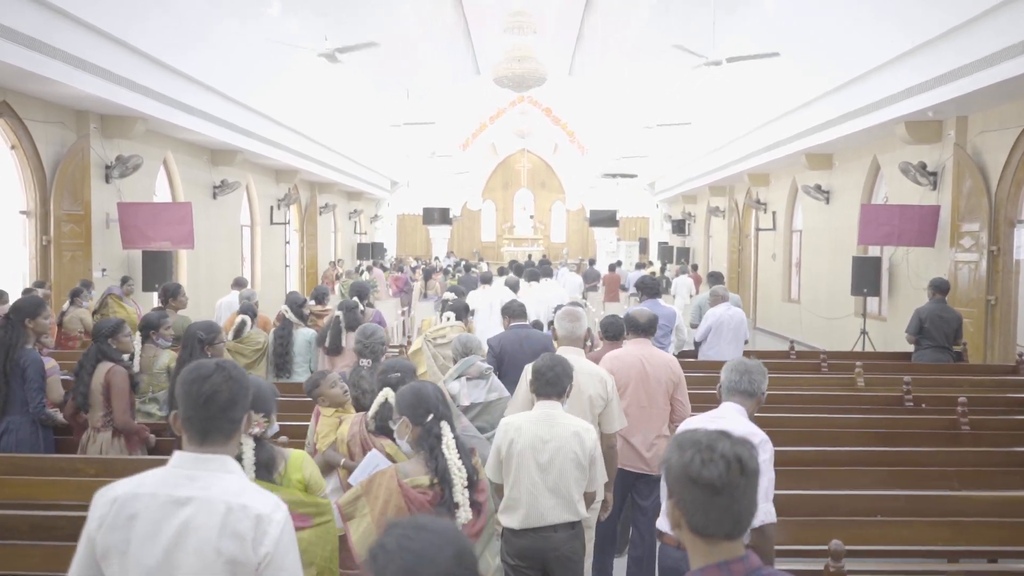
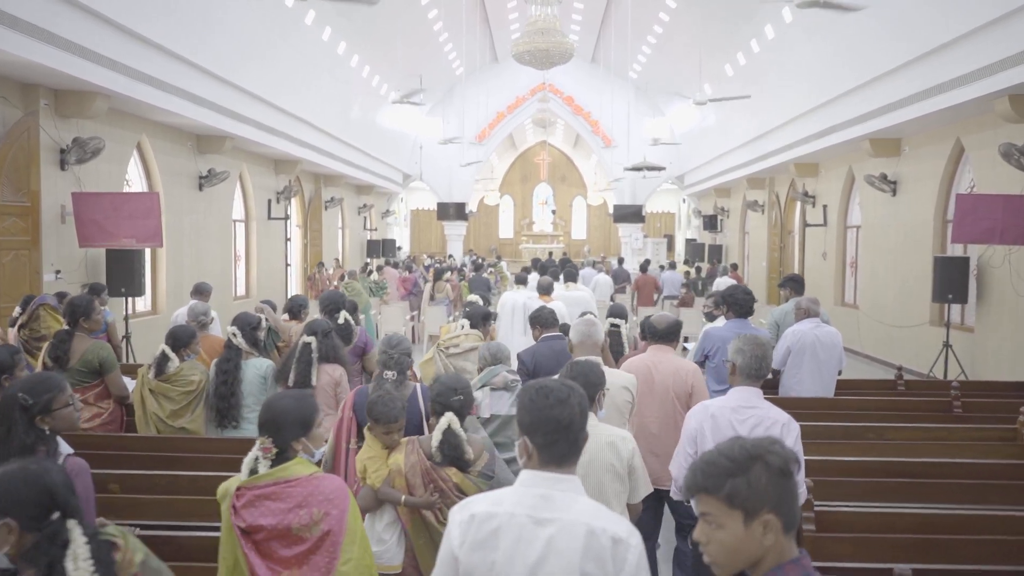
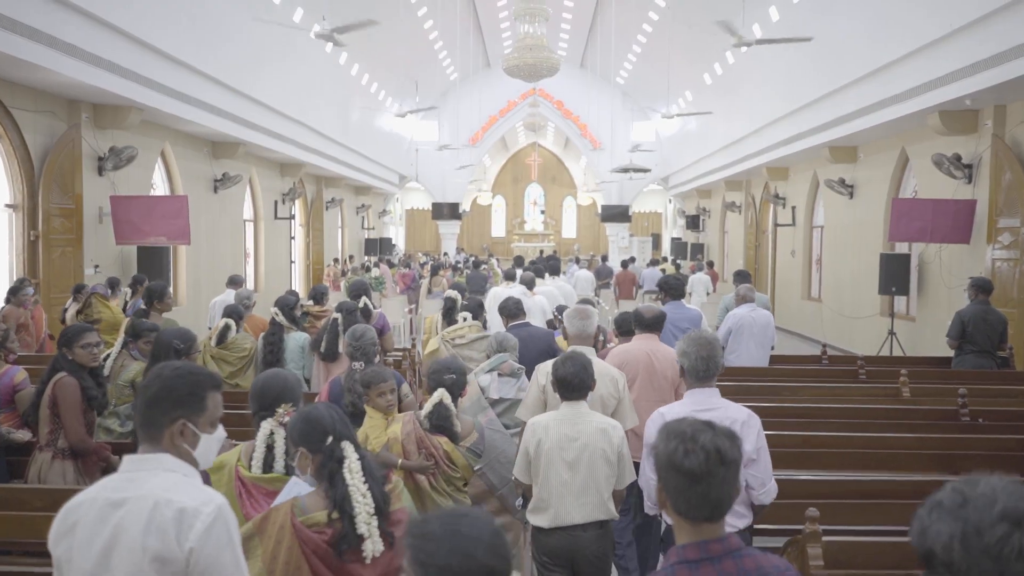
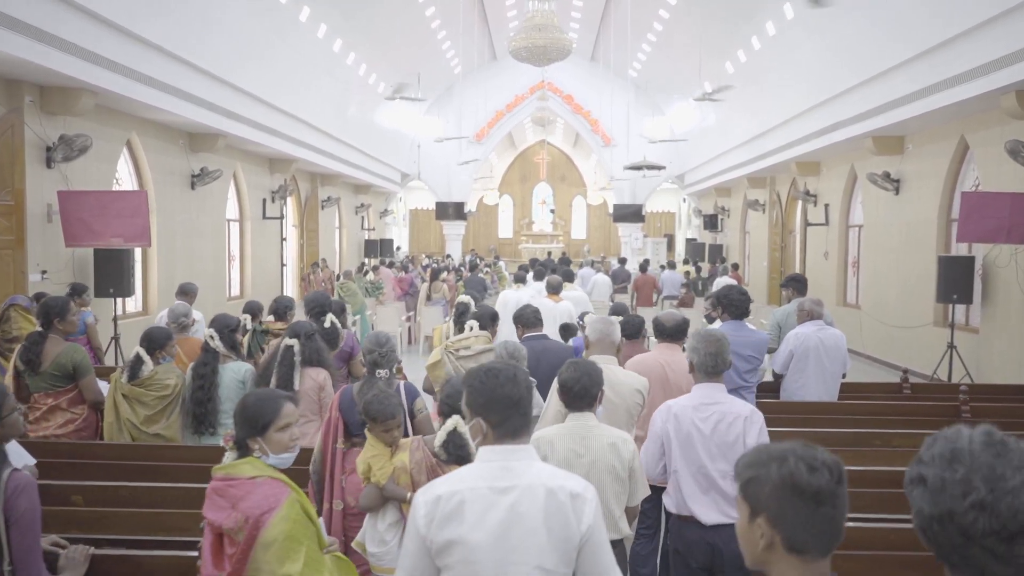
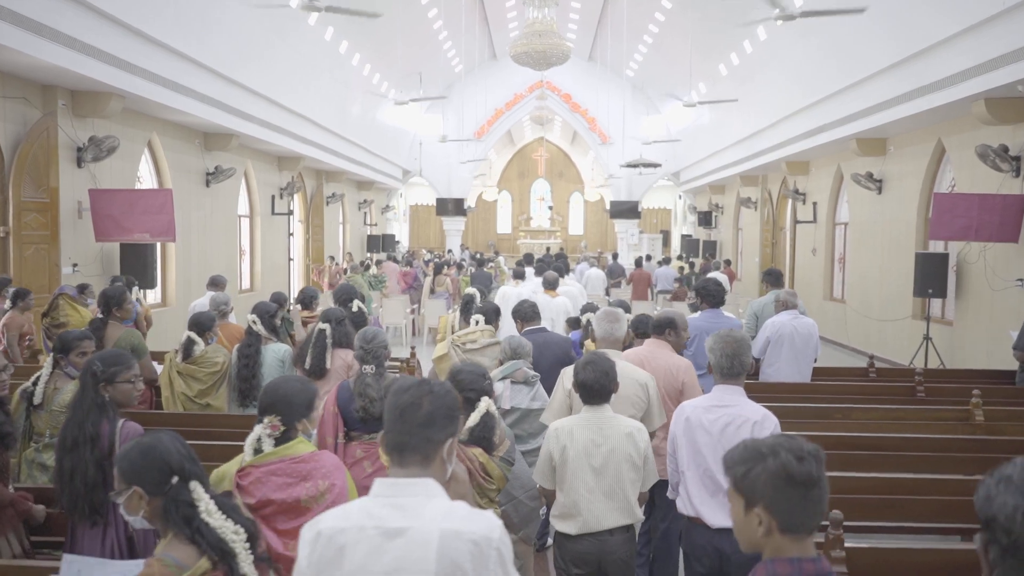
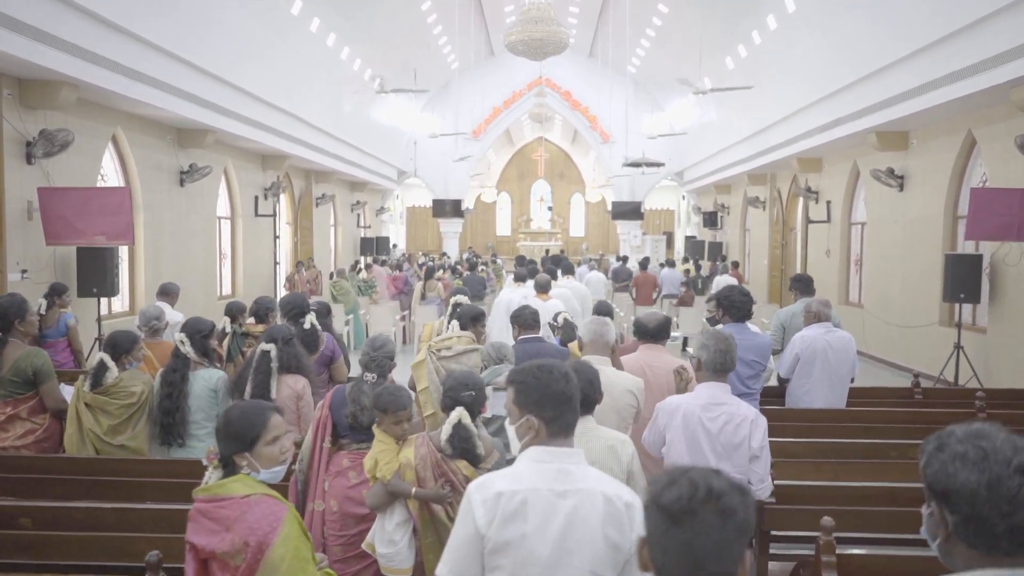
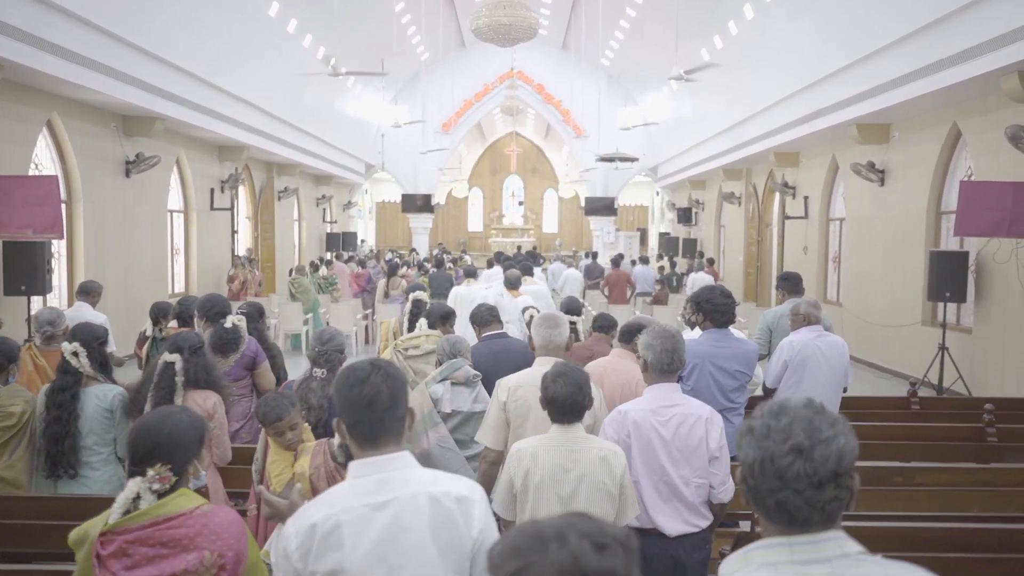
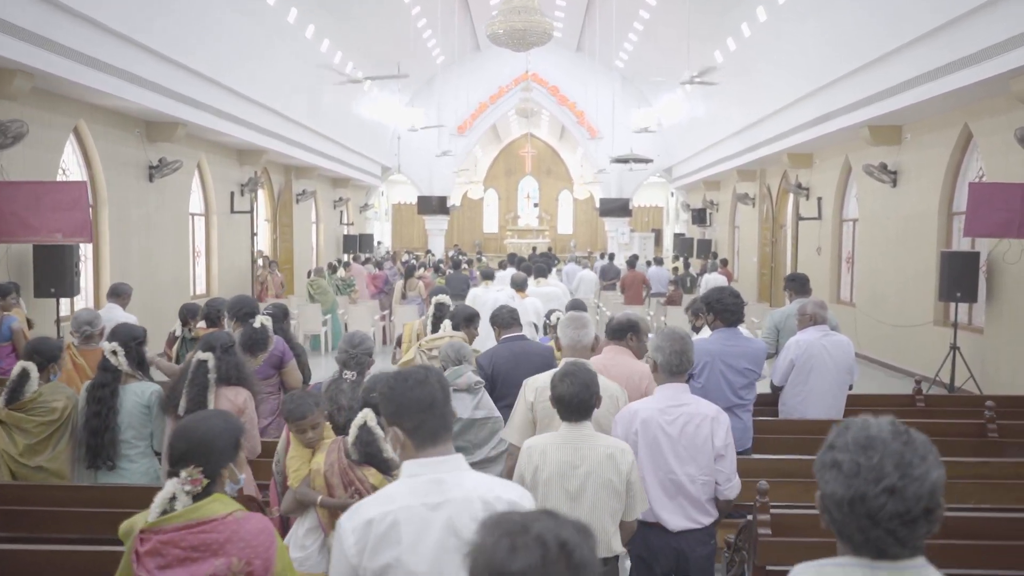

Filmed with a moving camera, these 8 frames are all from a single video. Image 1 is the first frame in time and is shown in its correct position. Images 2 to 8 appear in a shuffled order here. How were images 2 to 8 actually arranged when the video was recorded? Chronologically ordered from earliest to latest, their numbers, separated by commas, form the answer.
3, 5, 2, 4, 6, 8, 7
